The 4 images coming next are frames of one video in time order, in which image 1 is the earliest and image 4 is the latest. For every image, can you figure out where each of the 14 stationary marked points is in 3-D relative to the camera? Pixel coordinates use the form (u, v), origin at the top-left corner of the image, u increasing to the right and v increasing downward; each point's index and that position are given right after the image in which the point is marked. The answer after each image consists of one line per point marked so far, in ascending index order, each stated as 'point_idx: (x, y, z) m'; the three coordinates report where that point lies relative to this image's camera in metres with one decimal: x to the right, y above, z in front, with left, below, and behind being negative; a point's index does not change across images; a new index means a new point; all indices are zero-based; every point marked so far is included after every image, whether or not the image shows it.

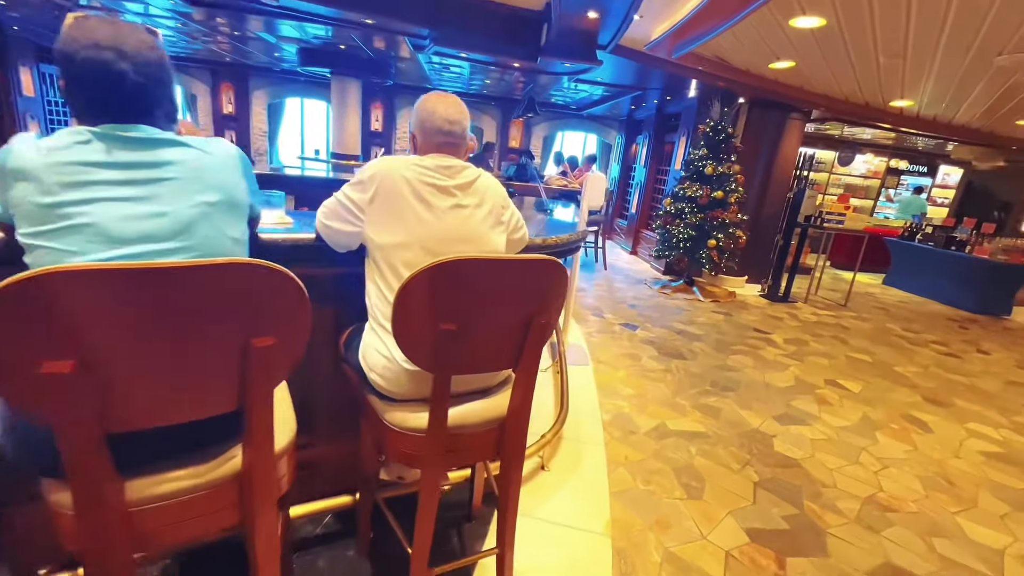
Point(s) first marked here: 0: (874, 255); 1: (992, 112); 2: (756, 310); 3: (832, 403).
0: (+6.7, +0.6, +8.5) m
1: (+5.6, +2.1, +5.4) m
2: (+2.8, -0.3, +5.4) m
3: (+2.2, -0.8, +3.2) m
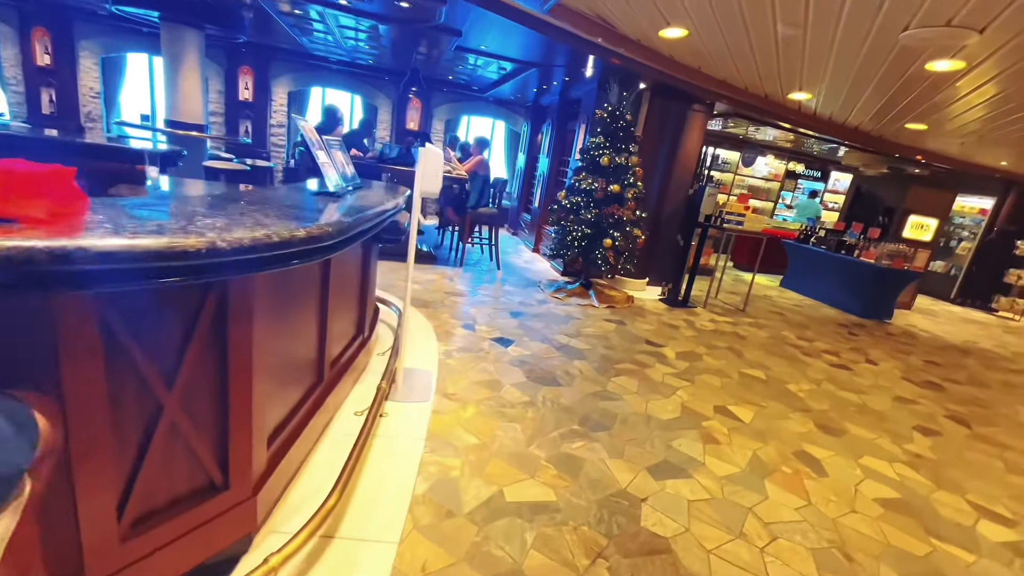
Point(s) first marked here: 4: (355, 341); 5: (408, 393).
0: (+4.8, +0.6, +8.5) m
1: (+4.2, +2.0, +5.3) m
2: (+1.5, -0.3, +4.9) m
3: (+1.2, -0.9, +2.7) m
4: (-0.9, -0.3, +2.6) m
5: (-0.6, -0.6, +2.6) m
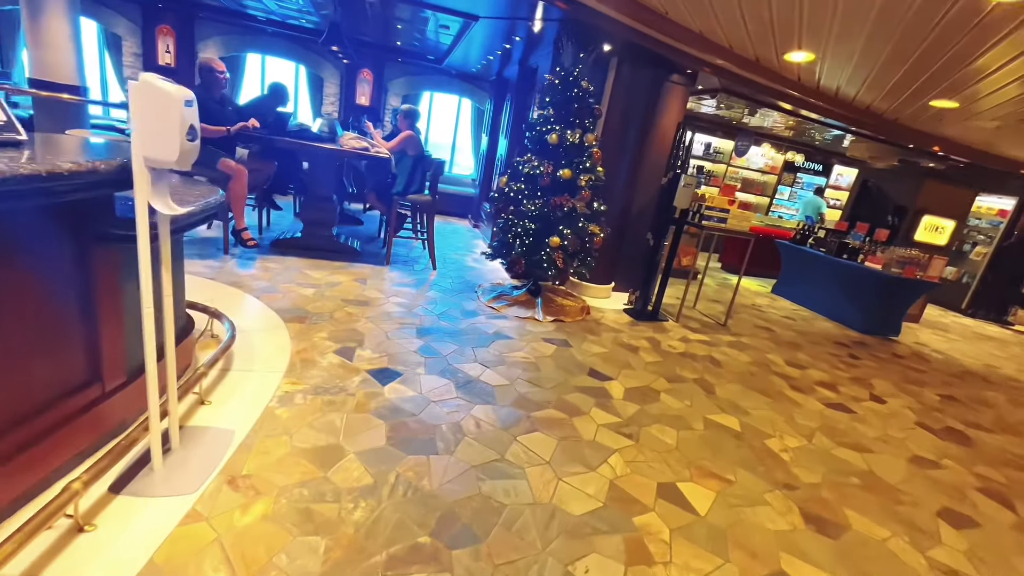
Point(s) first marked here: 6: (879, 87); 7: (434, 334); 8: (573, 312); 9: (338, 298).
0: (+4.2, +0.5, +7.6) m
1: (+3.6, +1.8, +4.3) m
2: (+0.8, -0.4, +3.9) m
3: (+0.5, -1.0, +1.7) m
4: (-1.5, -0.4, +1.7) m
5: (-1.2, -0.7, +1.7) m
6: (+3.5, +1.9, +4.3) m
7: (-0.6, -0.3, +3.3) m
8: (+0.6, -0.2, +4.3) m
9: (-1.4, -0.1, +3.7) m
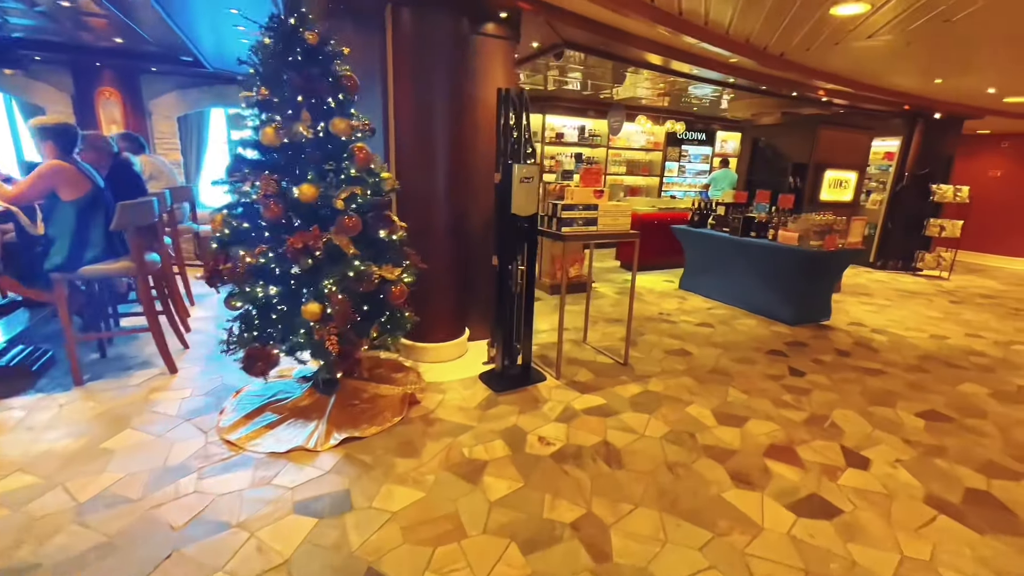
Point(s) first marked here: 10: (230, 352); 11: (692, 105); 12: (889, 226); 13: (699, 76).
0: (+2.2, +0.6, +6.5) m
1: (+1.9, +1.9, +3.2) m
2: (-0.4, -0.8, +2.3) m
3: (-0.2, -1.4, +0.1) m
4: (-2.3, -1.2, -0.3) m
5: (-2.0, -1.4, -0.2) m
6: (+1.7, +1.9, +3.1) m
7: (-1.7, -1.0, +1.5) m
8: (-0.7, -0.7, +2.6) m
9: (-2.5, -0.9, +1.8) m
10: (-1.5, -0.3, +2.5) m
11: (+2.8, +2.8, +7.1) m
12: (+6.0, +1.0, +7.3) m
13: (+2.1, +2.4, +5.1) m
